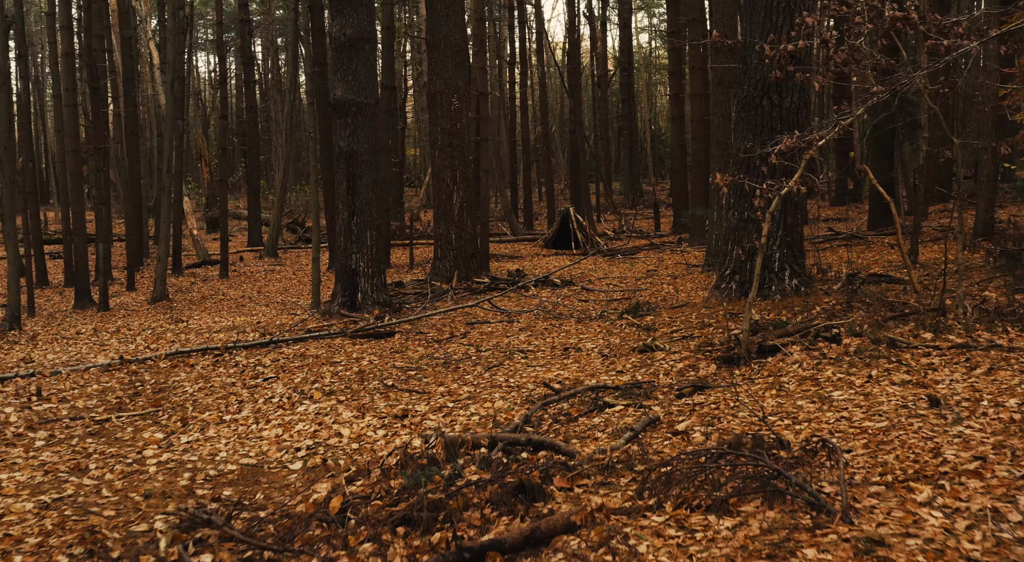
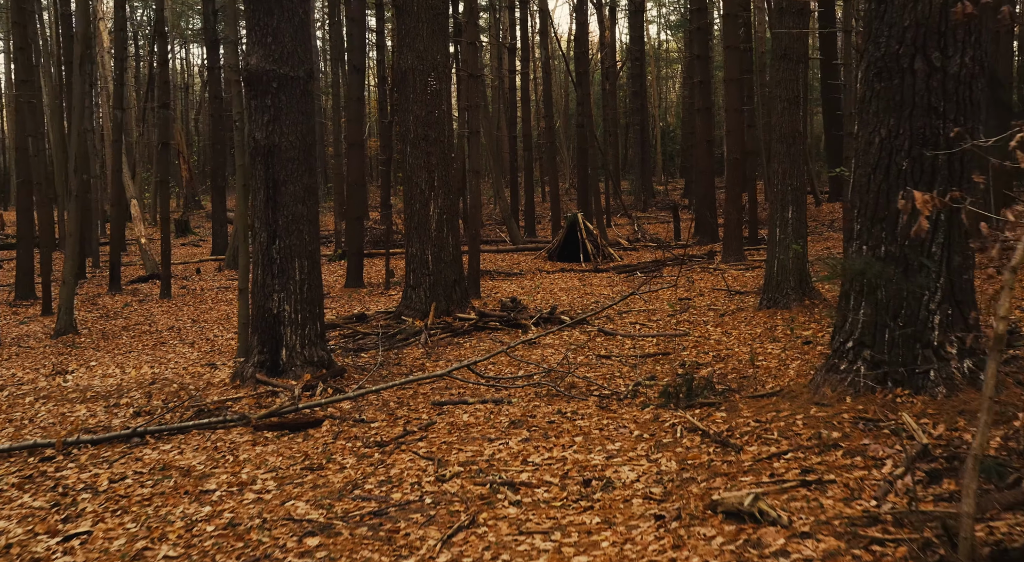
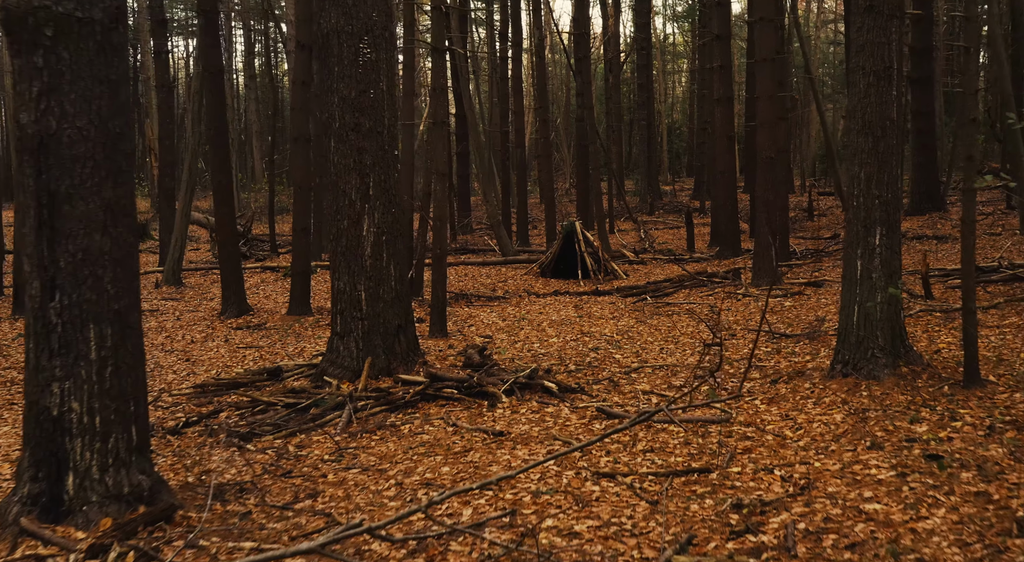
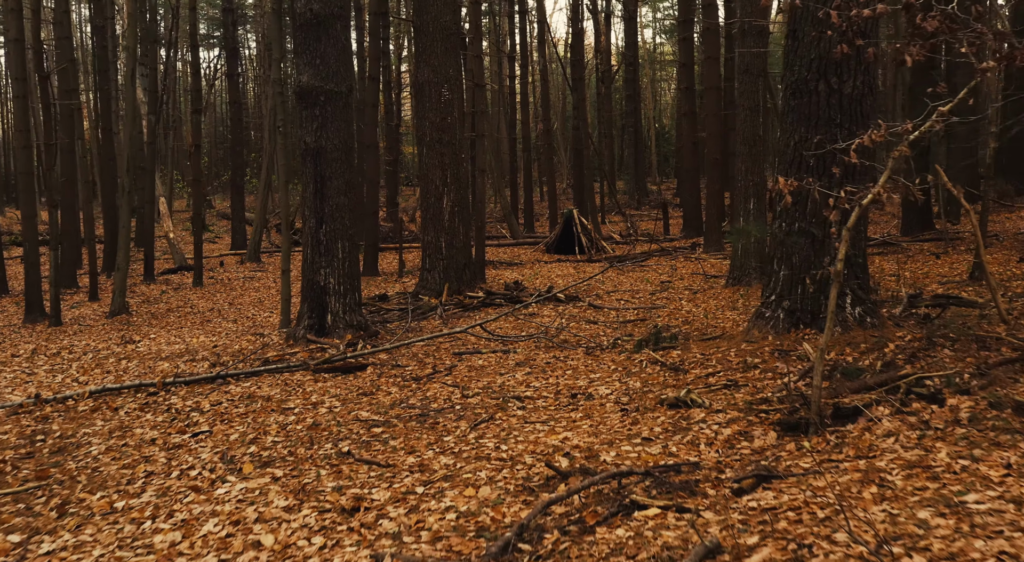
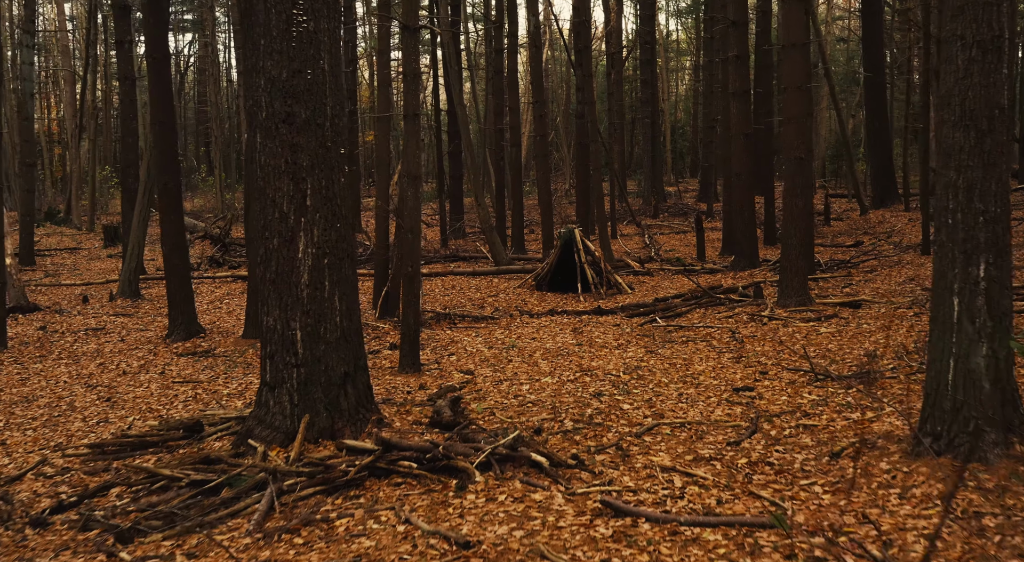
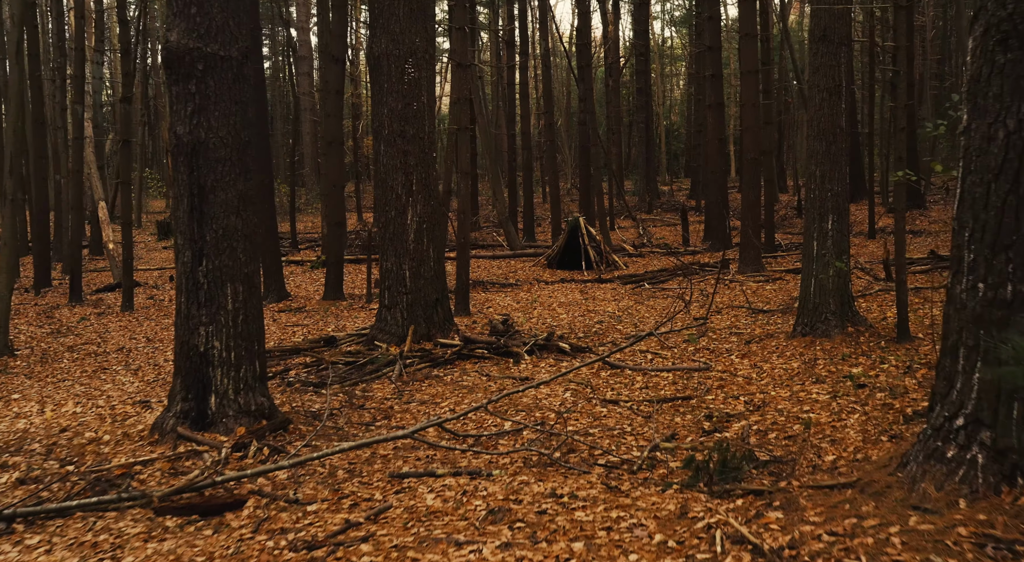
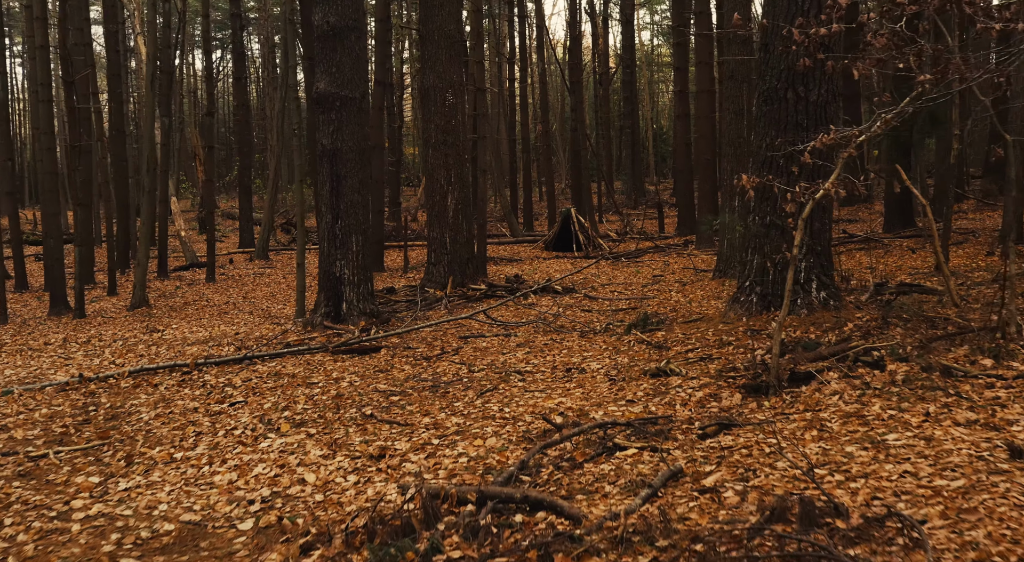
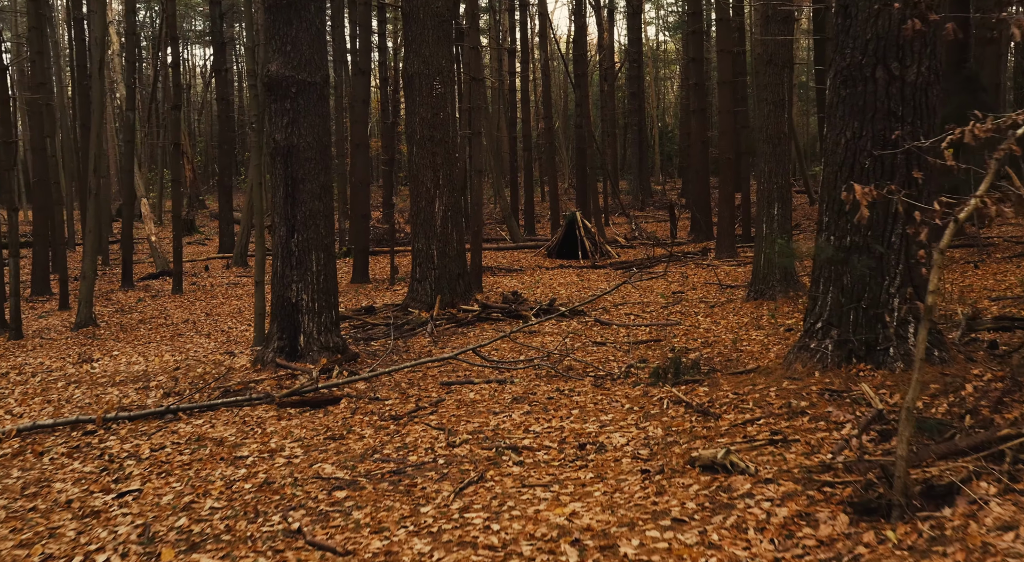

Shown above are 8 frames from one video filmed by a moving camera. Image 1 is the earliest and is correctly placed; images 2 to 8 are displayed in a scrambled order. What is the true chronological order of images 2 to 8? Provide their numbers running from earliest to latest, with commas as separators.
7, 4, 8, 2, 6, 3, 5
